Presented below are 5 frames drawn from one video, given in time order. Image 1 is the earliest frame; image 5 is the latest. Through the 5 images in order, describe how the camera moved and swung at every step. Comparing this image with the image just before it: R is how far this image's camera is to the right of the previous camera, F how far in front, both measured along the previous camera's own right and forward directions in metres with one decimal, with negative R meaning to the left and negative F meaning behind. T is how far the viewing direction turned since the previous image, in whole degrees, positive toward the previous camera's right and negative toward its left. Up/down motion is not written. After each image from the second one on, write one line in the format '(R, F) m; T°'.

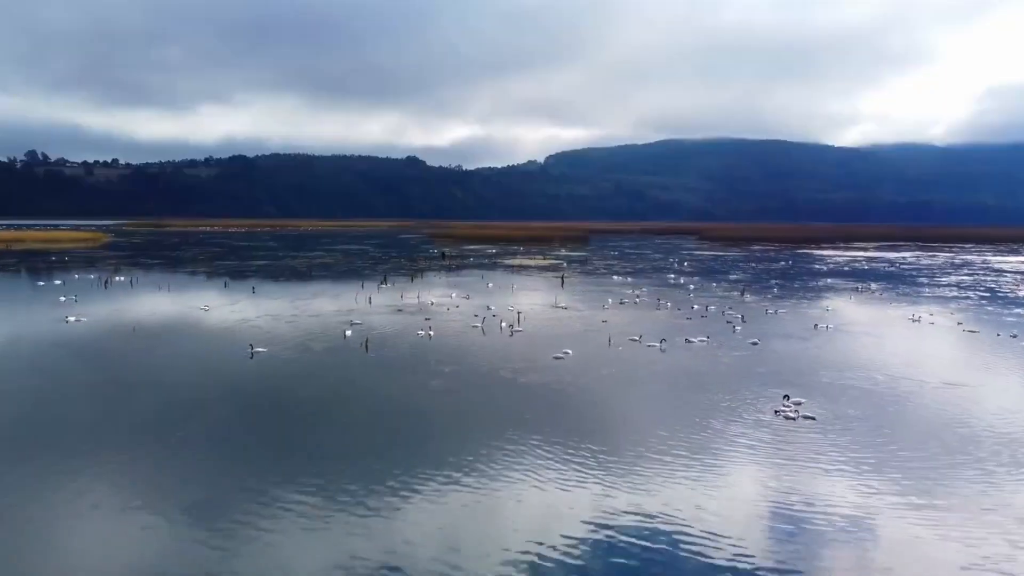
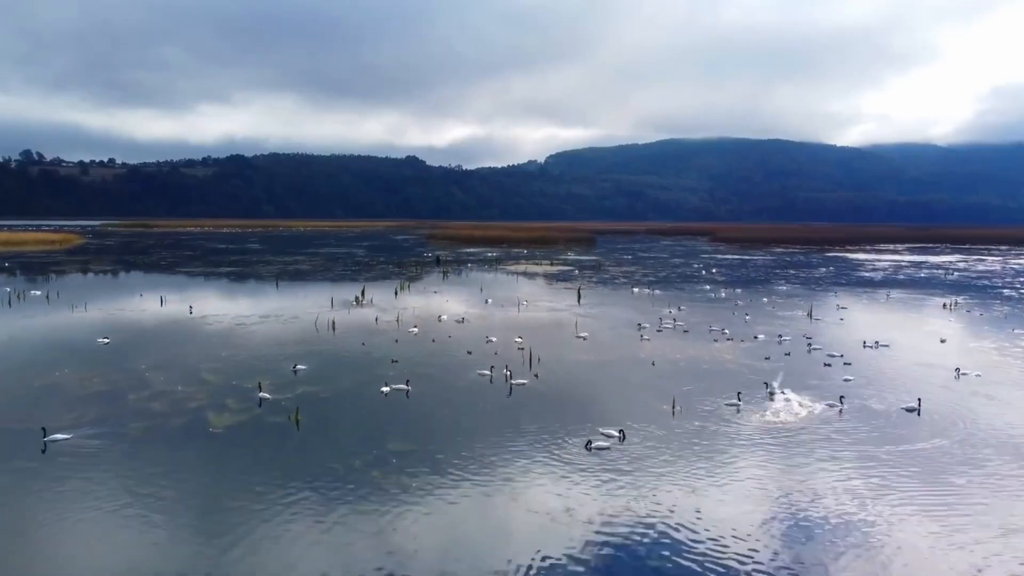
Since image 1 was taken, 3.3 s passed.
(-0.2, +5.1) m; 0°
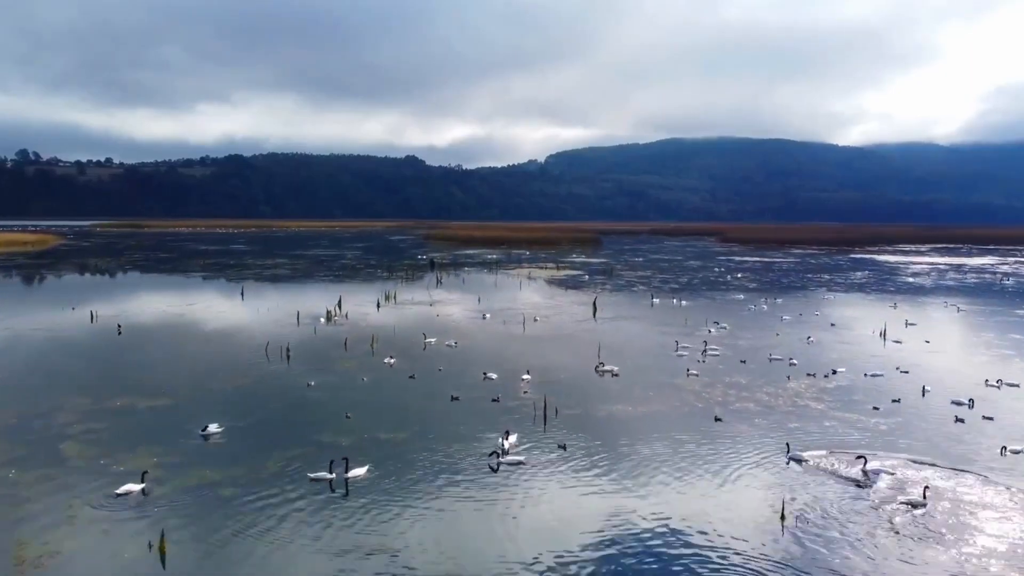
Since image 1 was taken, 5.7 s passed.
(-0.1, +3.7) m; 0°
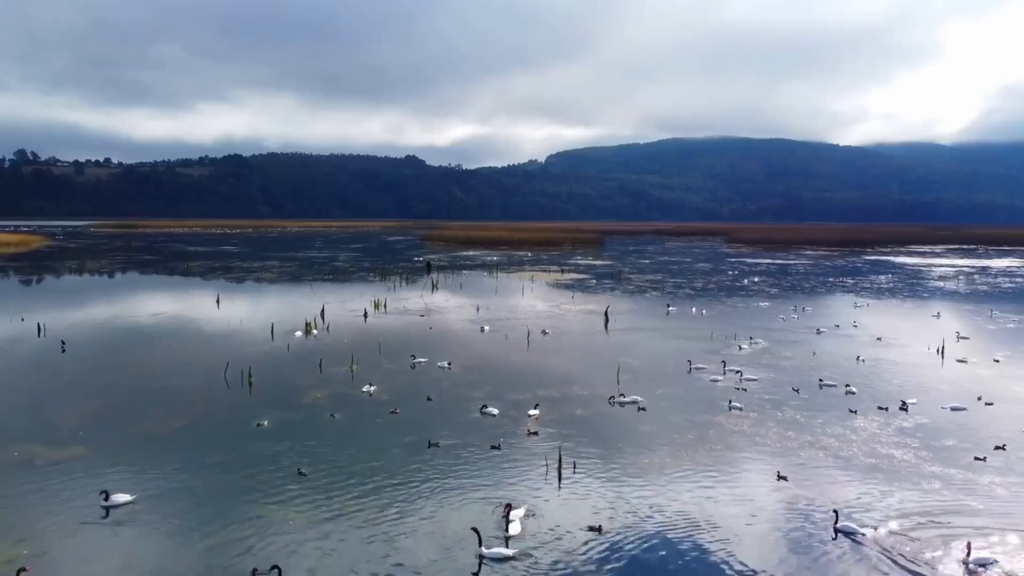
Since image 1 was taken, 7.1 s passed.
(-0.1, +2.1) m; 0°
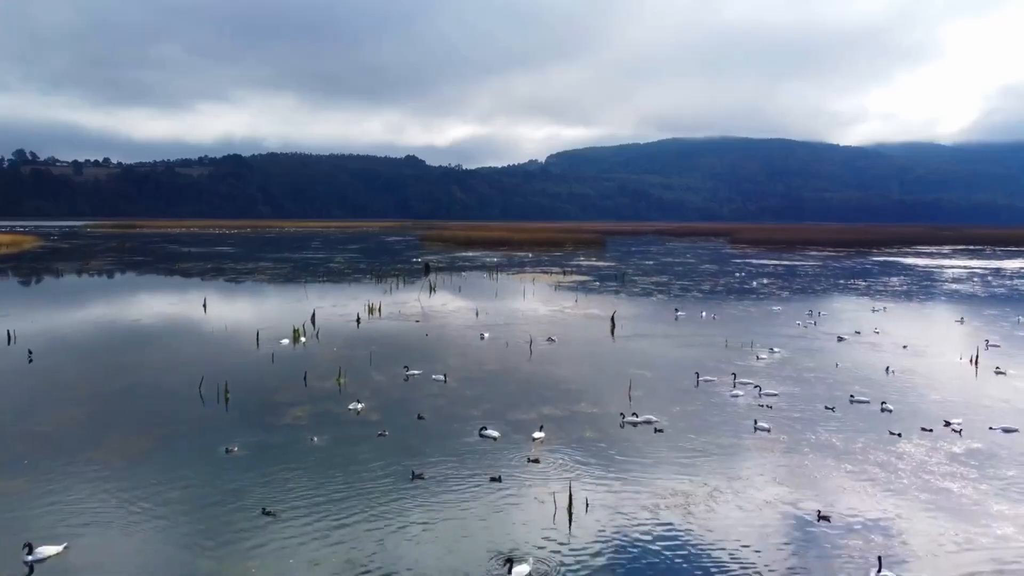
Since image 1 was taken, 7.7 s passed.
(0.0, +1.0) m; 0°
